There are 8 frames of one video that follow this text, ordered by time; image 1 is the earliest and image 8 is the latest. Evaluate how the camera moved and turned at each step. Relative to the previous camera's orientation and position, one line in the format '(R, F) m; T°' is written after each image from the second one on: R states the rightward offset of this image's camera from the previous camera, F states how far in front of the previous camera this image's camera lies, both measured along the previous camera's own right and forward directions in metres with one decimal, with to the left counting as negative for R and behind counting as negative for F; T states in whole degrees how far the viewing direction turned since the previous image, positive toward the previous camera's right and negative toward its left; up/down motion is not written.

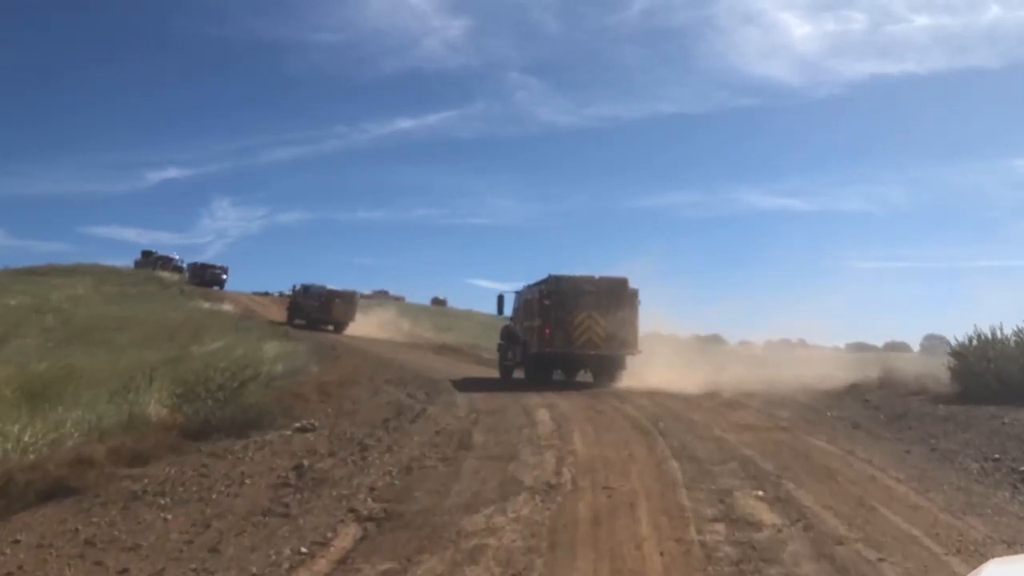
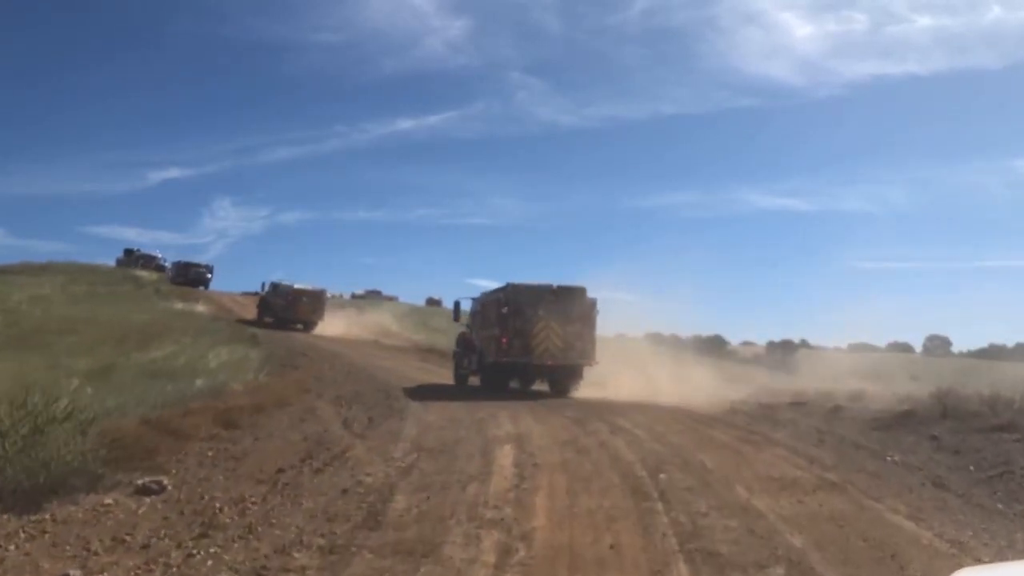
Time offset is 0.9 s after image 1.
(+0.6, +4.6) m; 0°
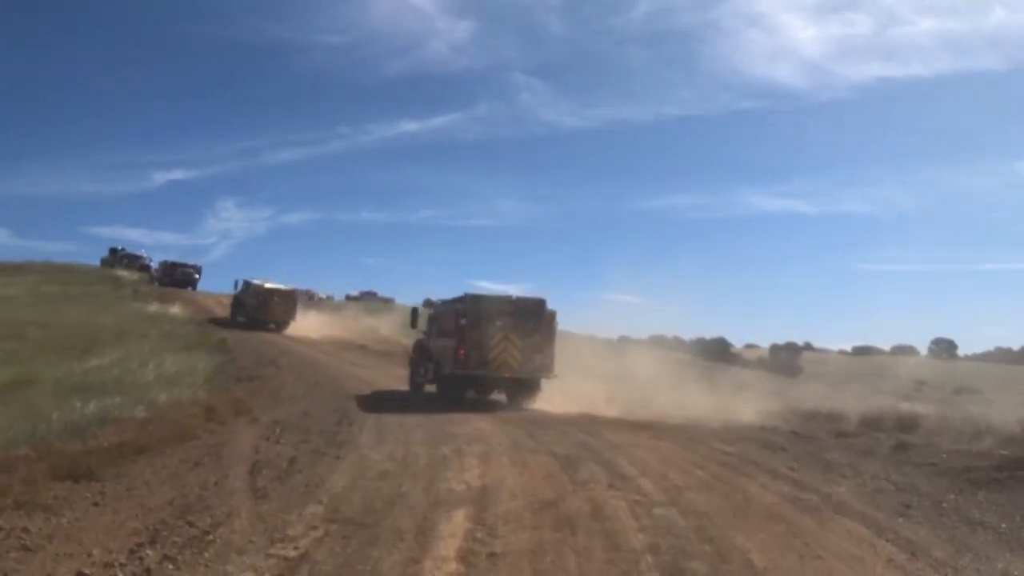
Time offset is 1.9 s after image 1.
(+0.5, +4.5) m; 0°
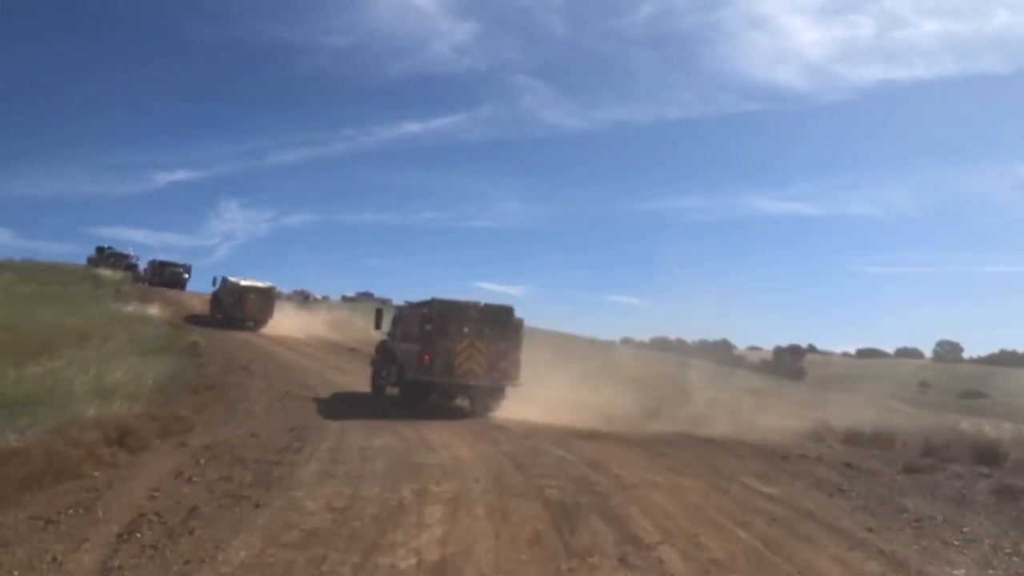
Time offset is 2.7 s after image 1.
(+0.2, +3.7) m; 0°
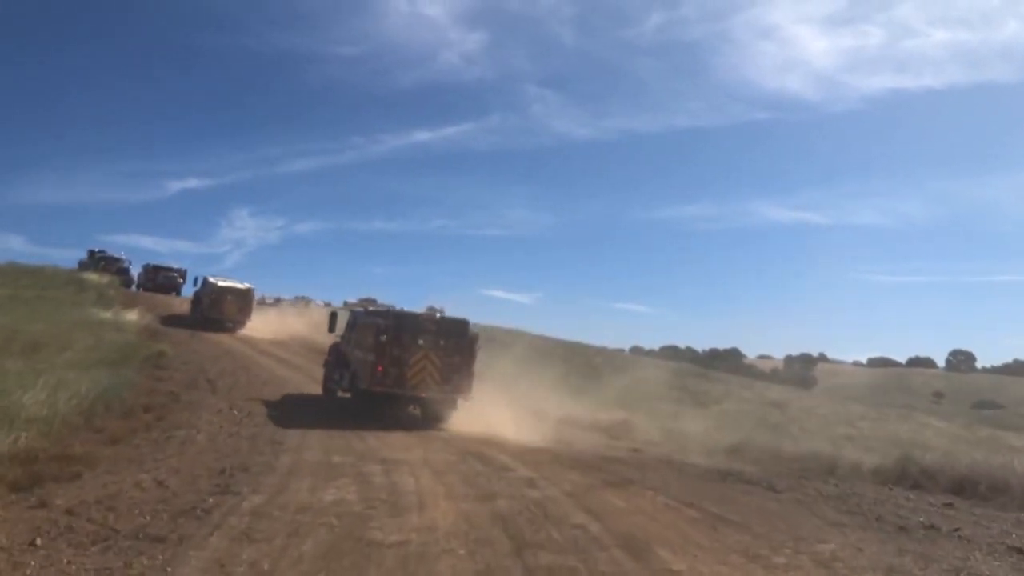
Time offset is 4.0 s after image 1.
(+0.1, +5.0) m; 0°
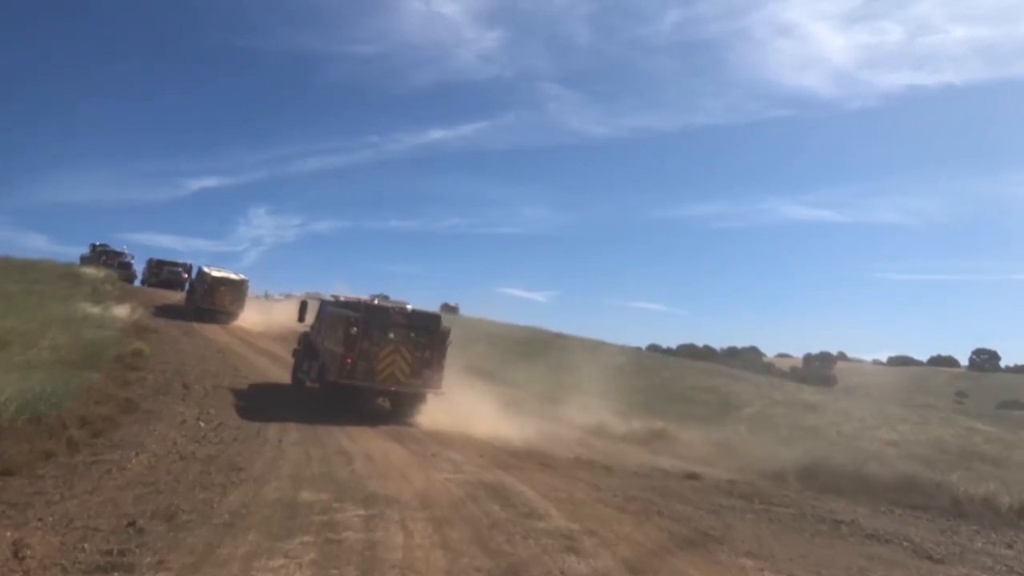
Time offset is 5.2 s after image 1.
(-0.2, +4.6) m; -1°
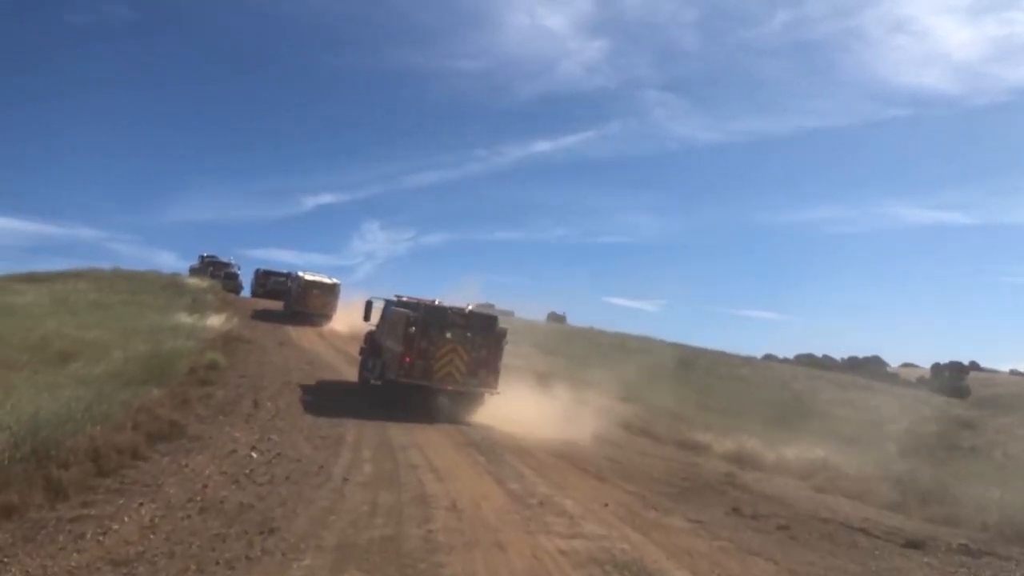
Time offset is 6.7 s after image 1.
(-0.3, +4.8) m; -6°
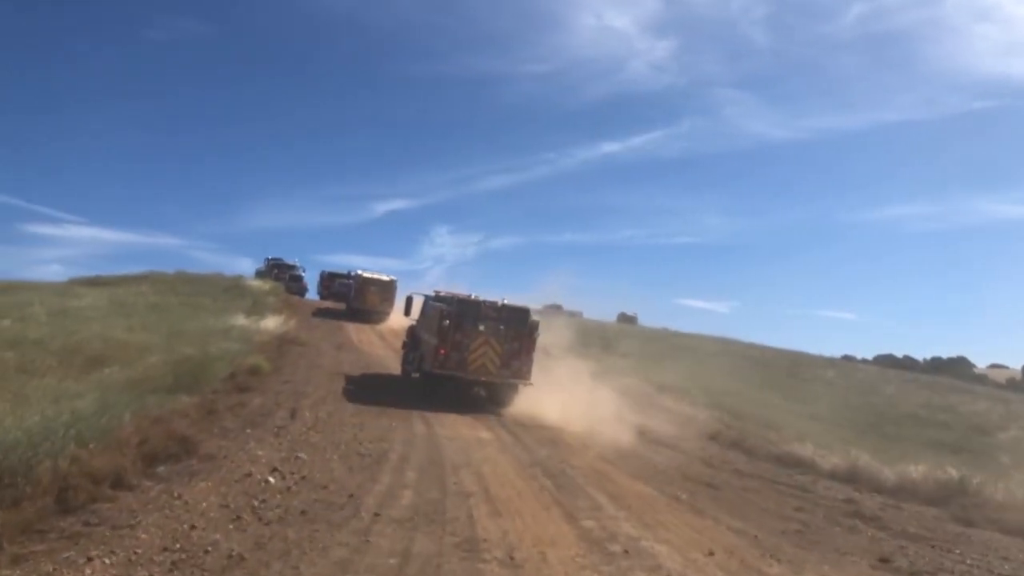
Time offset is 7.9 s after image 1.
(0.0, +3.4) m; -4°
